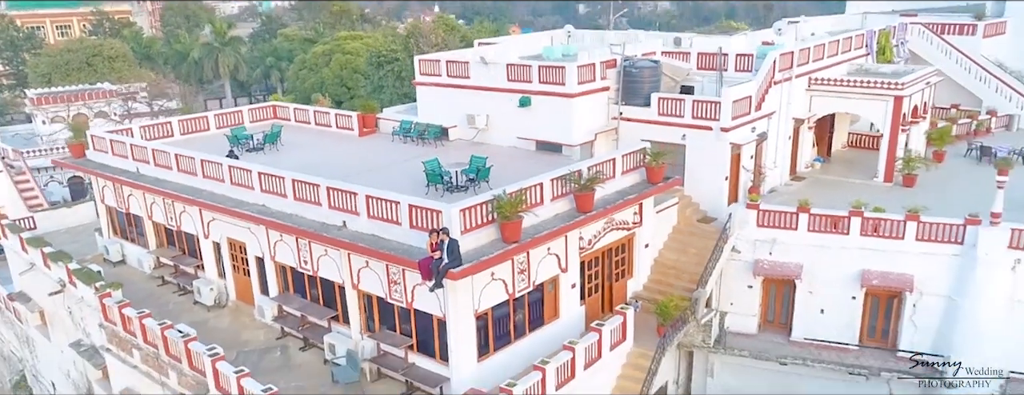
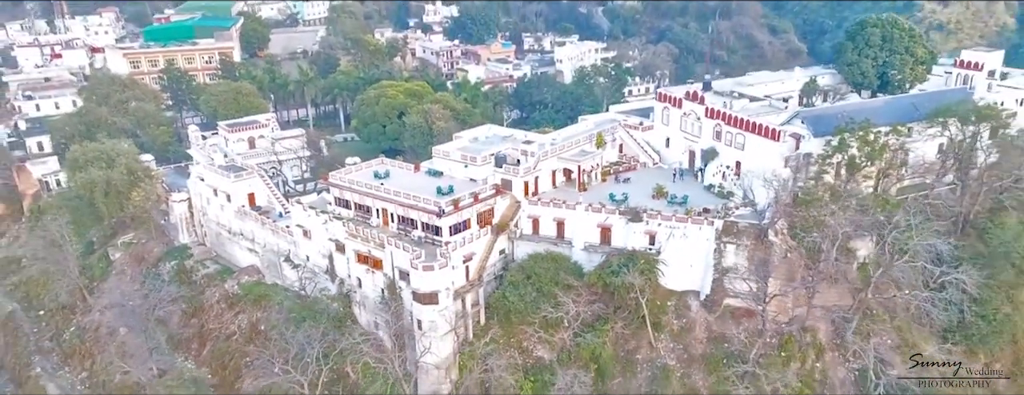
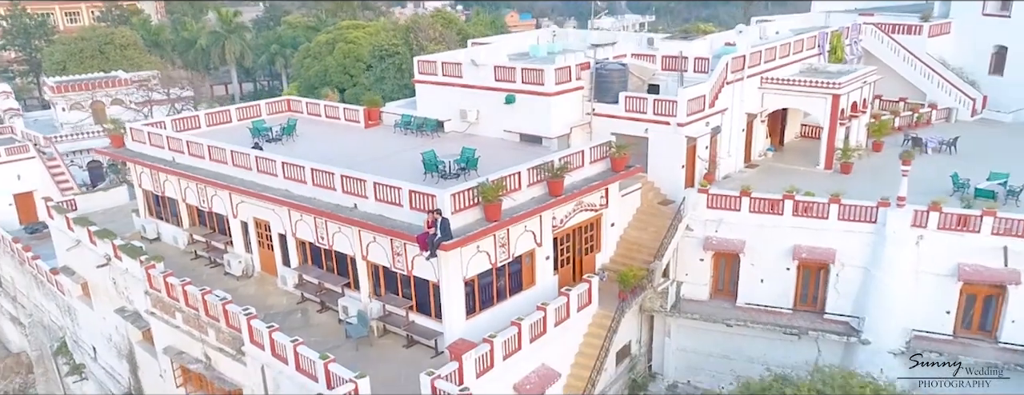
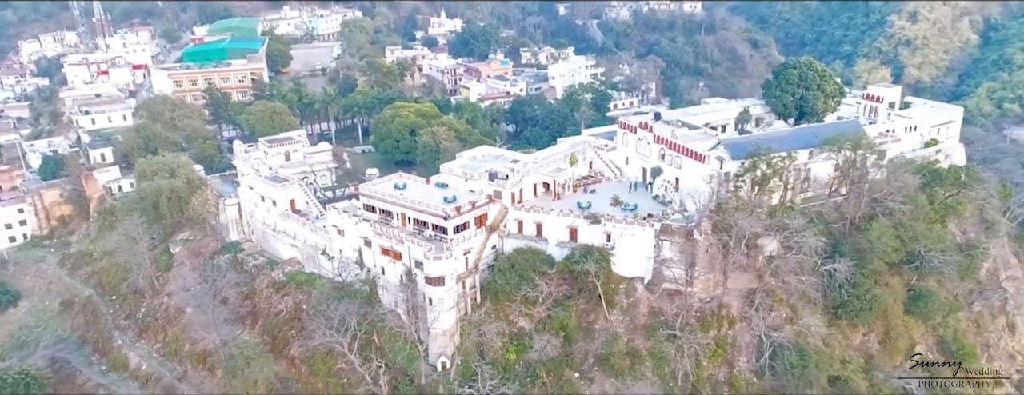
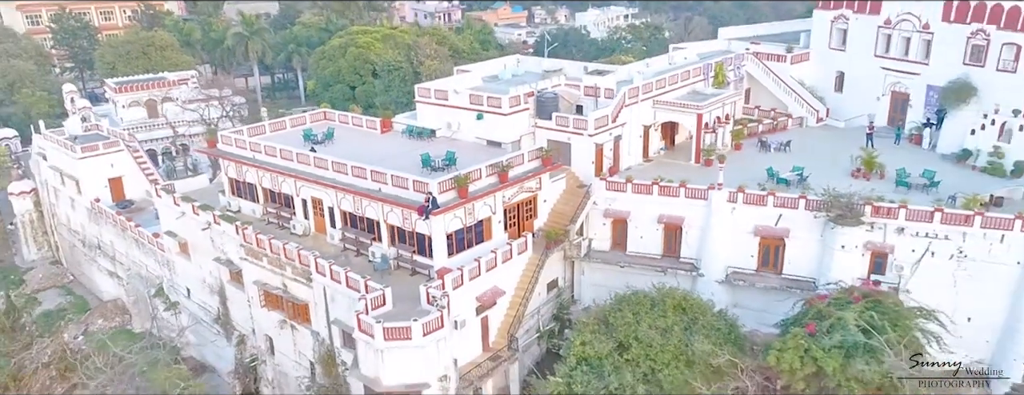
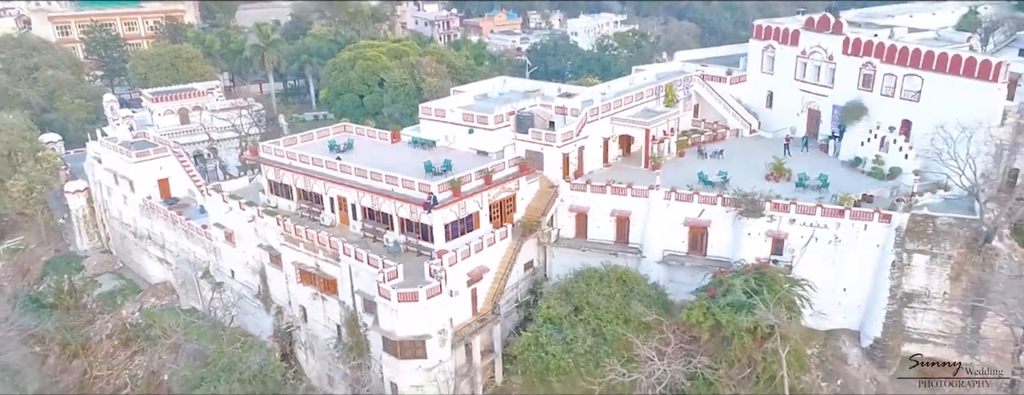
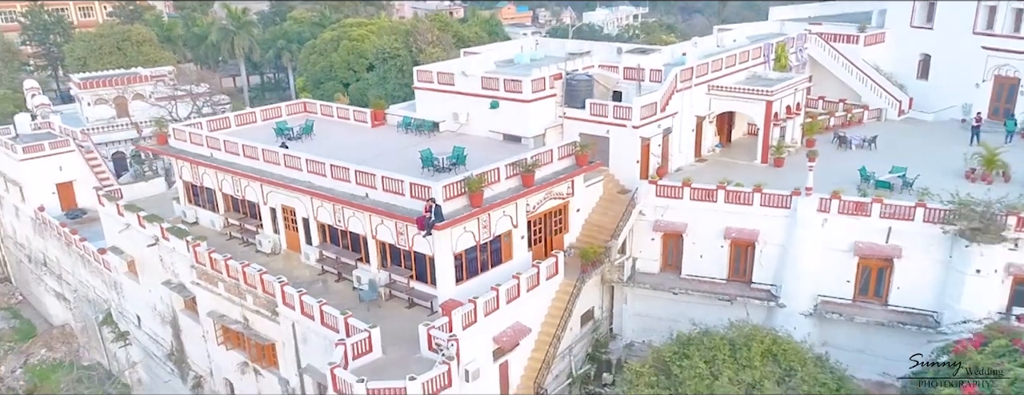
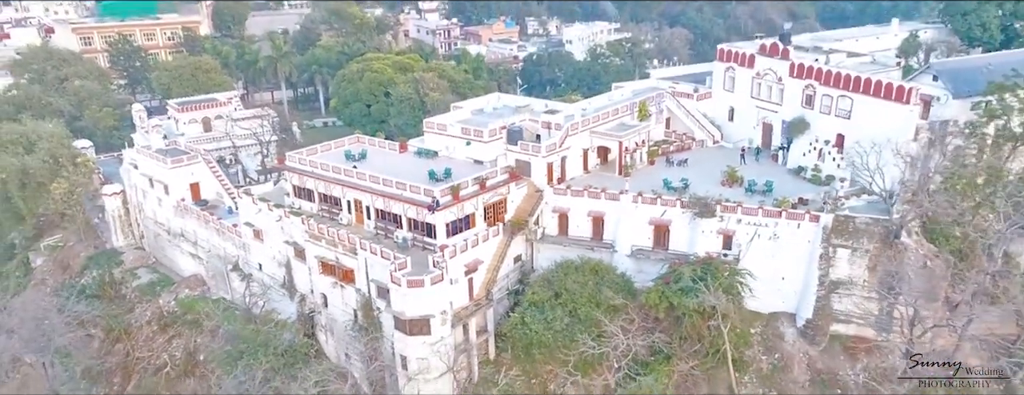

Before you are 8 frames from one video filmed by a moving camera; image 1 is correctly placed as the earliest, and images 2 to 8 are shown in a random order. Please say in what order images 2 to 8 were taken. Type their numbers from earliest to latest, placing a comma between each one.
3, 7, 5, 6, 8, 2, 4
